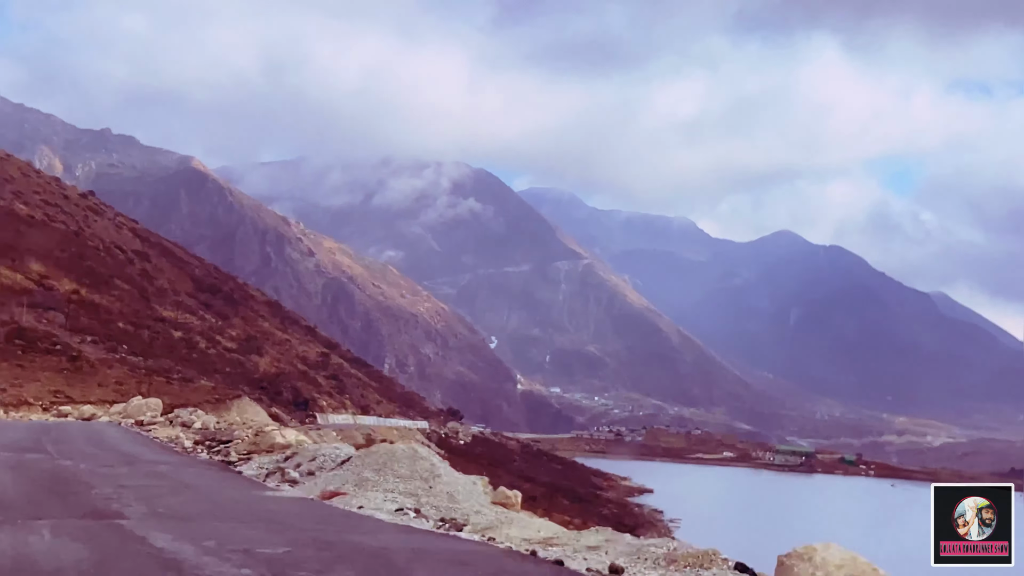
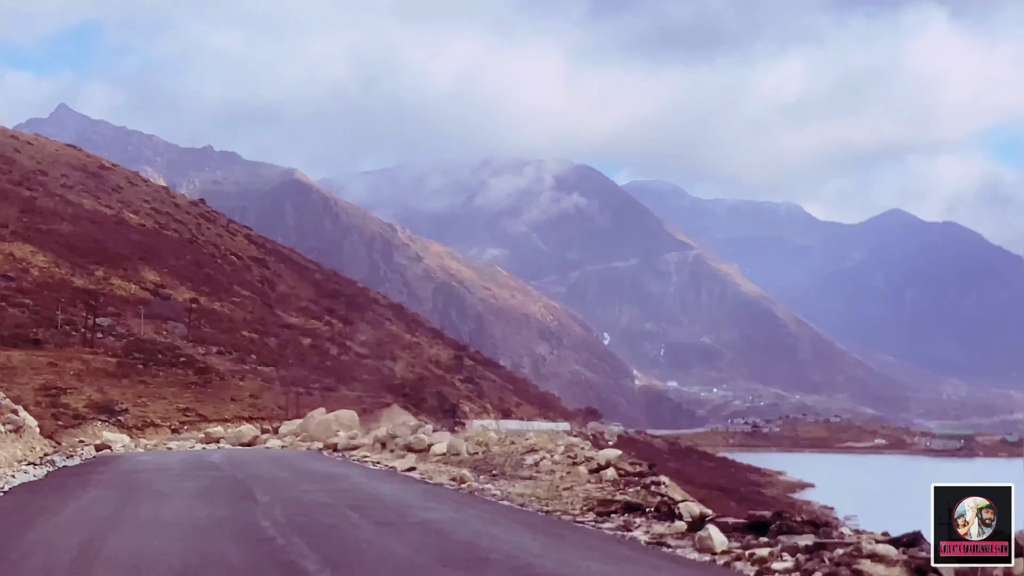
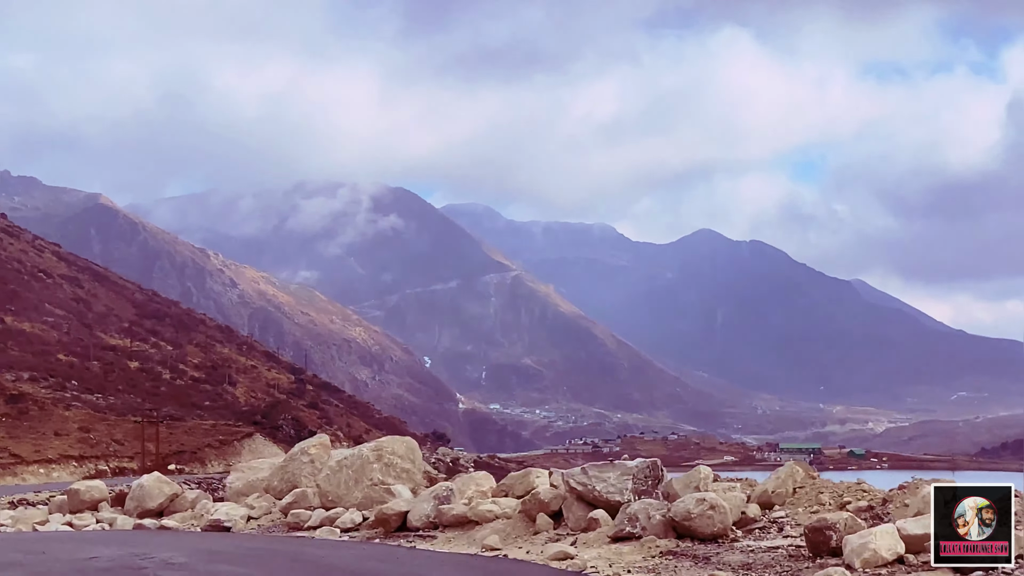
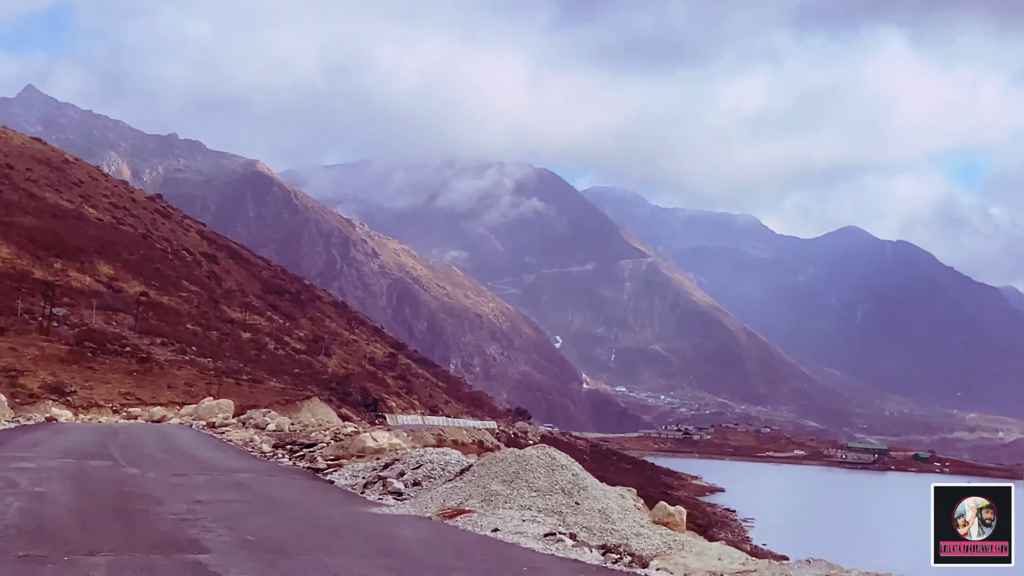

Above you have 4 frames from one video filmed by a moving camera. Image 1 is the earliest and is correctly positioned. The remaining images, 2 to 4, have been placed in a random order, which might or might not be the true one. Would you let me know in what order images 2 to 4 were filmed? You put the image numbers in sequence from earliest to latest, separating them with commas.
4, 2, 3
